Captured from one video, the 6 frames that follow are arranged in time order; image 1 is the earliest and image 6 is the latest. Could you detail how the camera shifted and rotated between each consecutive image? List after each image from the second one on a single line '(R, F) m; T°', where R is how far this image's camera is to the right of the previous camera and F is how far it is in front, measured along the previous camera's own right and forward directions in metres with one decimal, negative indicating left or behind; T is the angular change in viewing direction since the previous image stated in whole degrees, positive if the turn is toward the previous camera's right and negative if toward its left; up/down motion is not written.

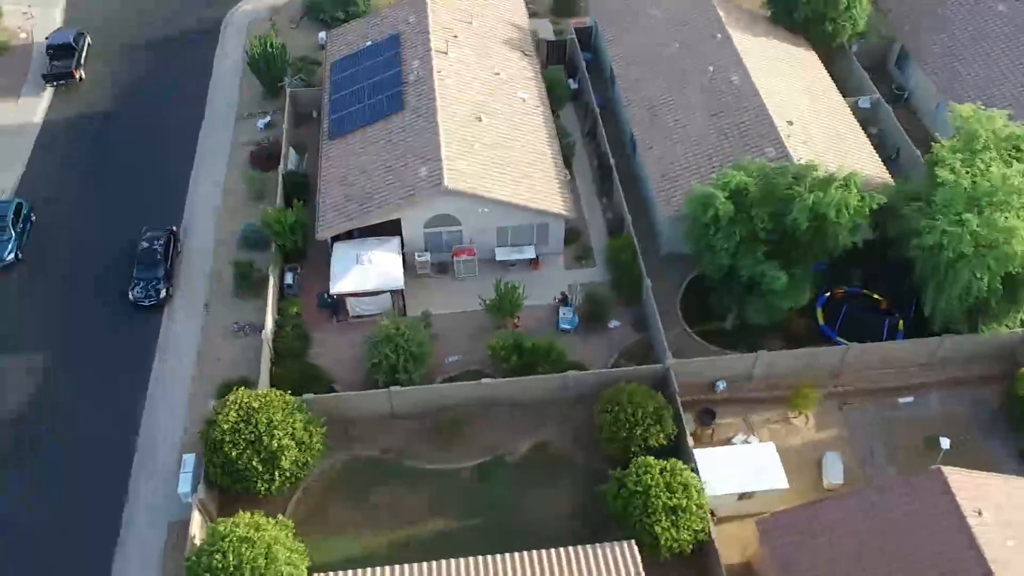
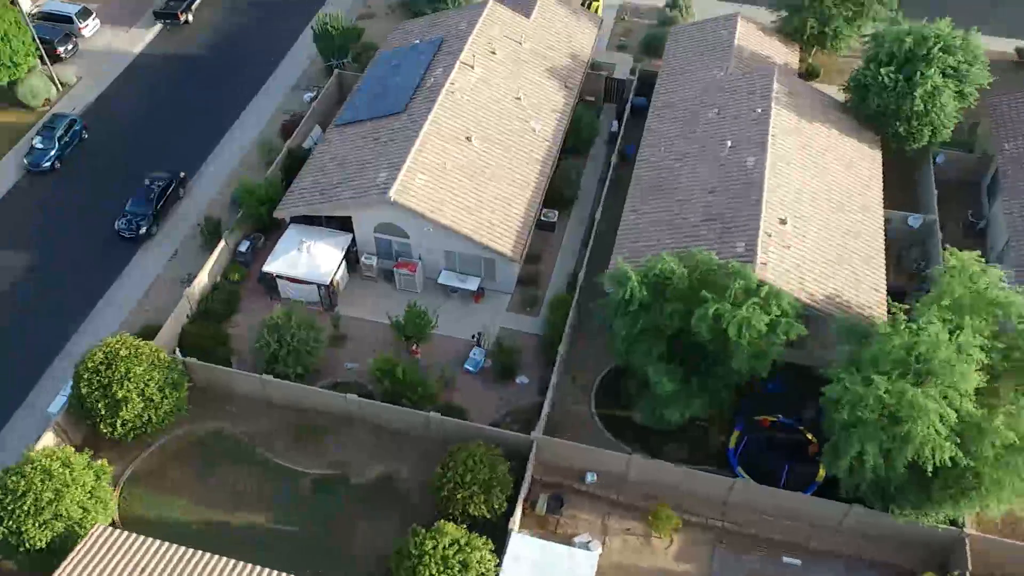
(+11.1, +2.6) m; -14°
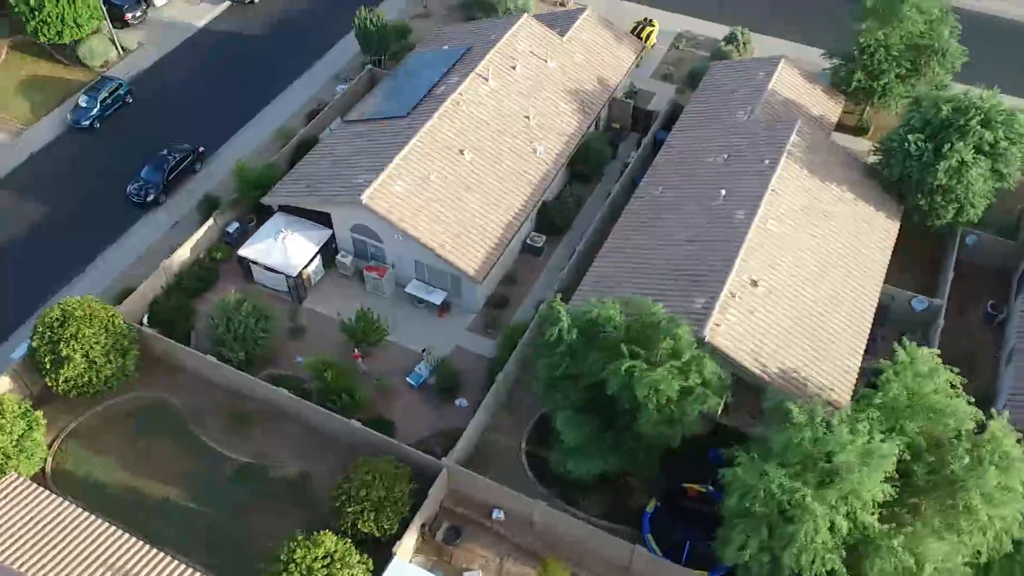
(+6.2, +1.1) m; -8°
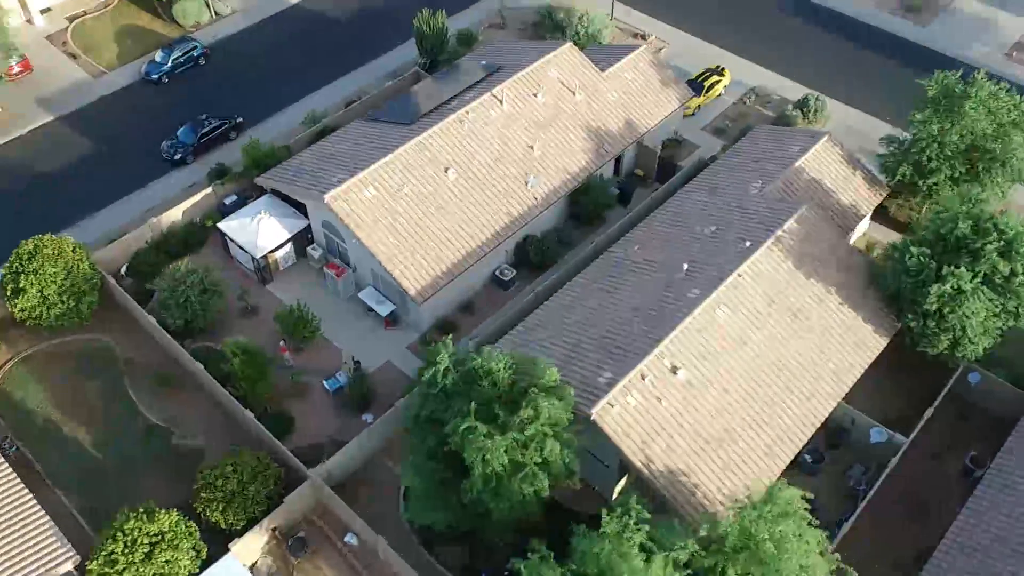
(+8.7, +1.8) m; -11°
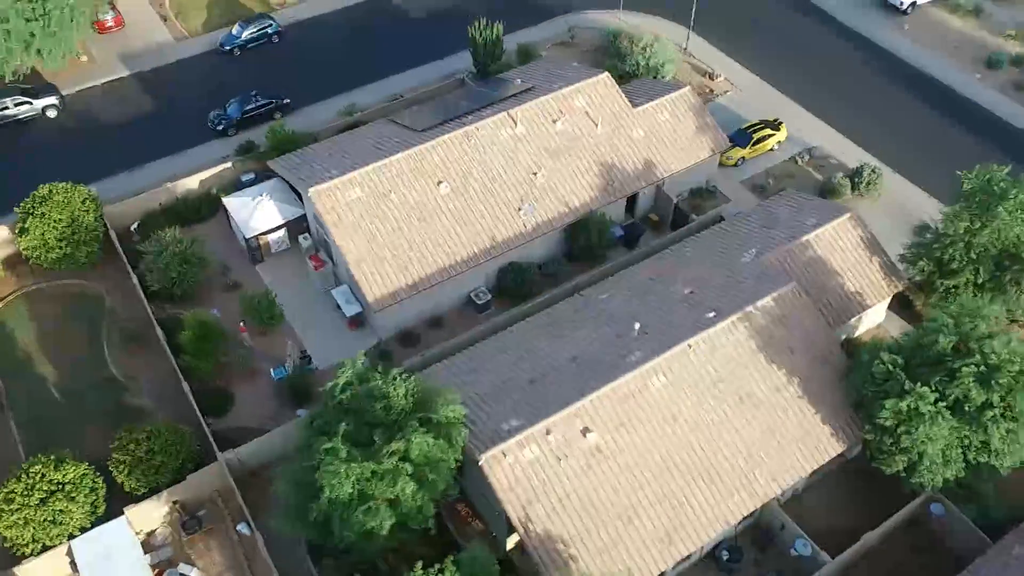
(+7.0, +1.4) m; -9°
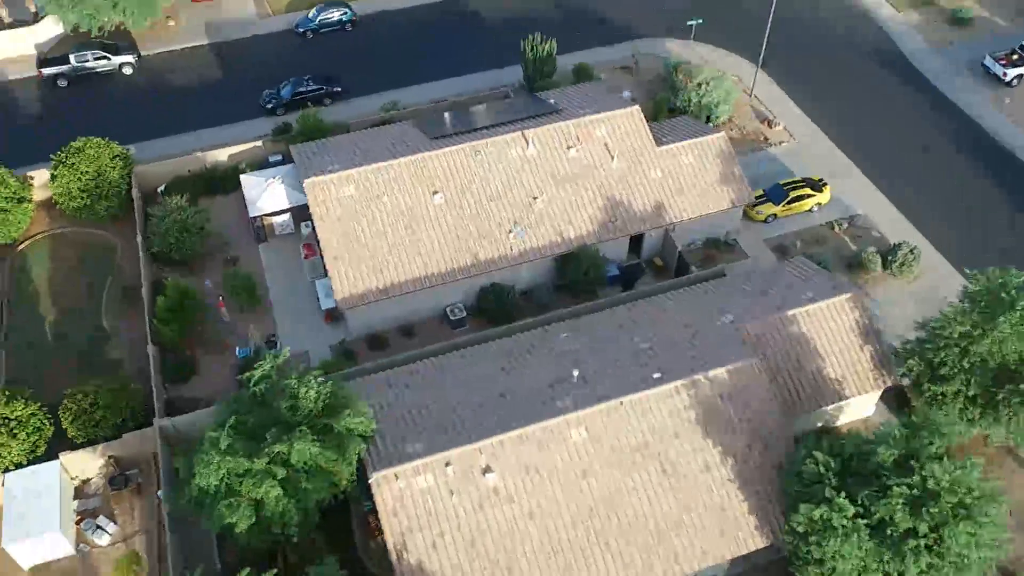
(+6.3, +1.1) m; -9°
